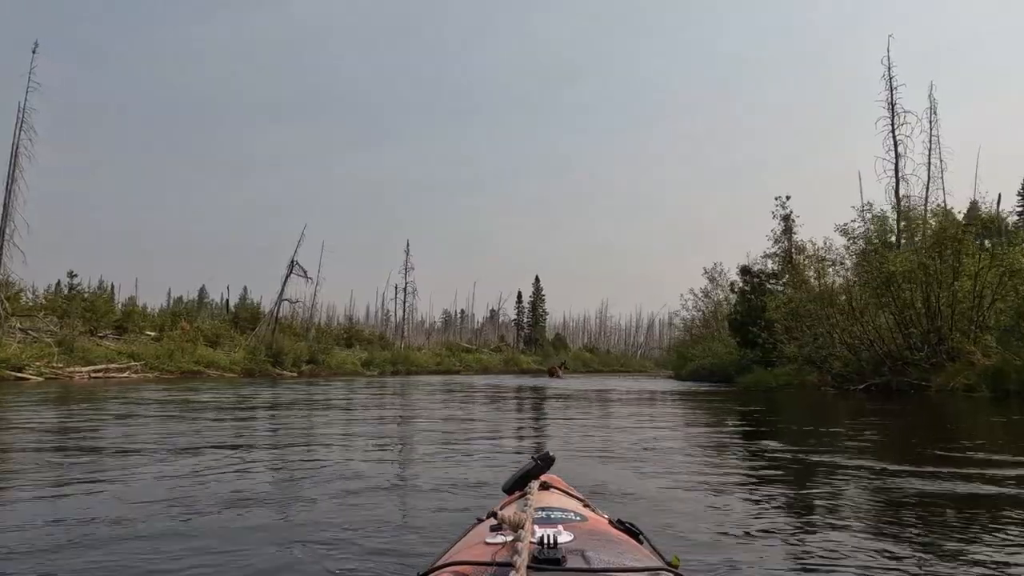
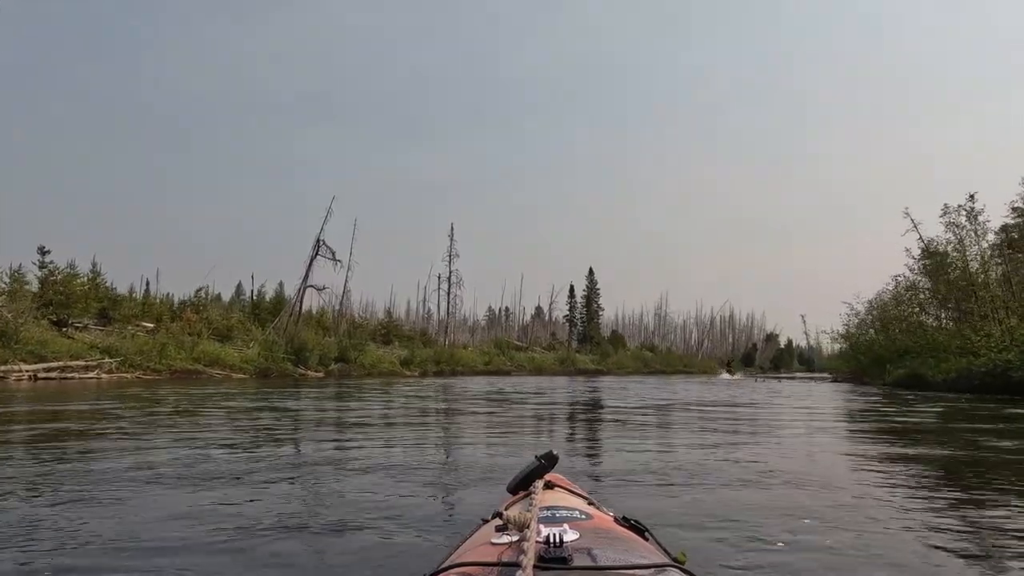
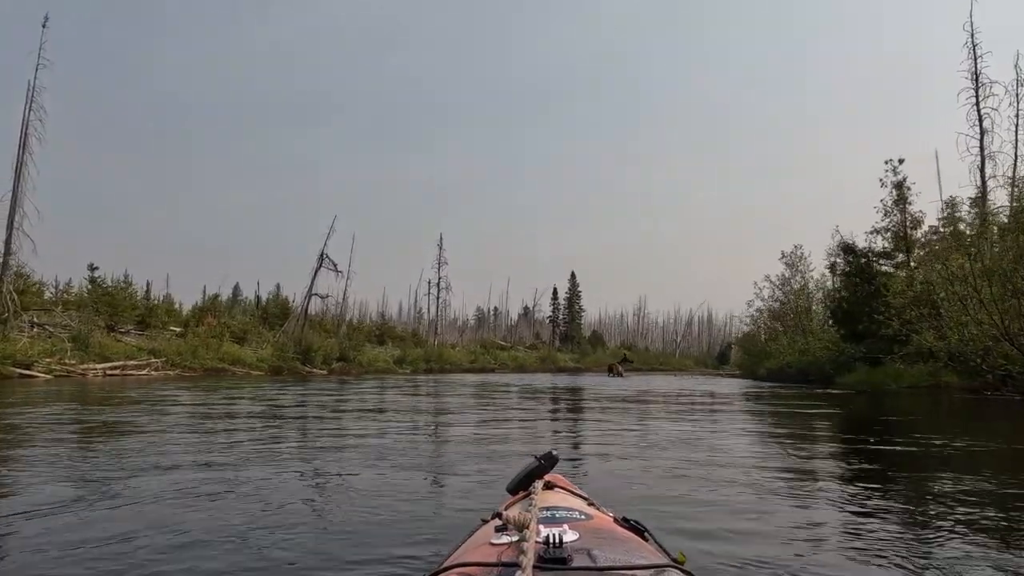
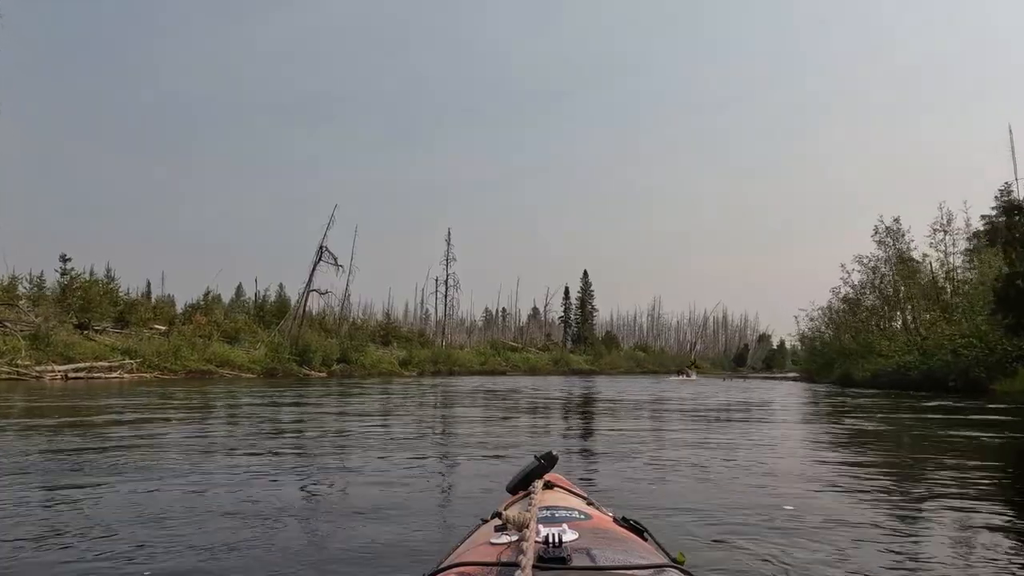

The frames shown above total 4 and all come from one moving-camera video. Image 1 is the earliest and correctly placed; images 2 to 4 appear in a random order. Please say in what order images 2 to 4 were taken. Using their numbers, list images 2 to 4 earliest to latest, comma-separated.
3, 4, 2
